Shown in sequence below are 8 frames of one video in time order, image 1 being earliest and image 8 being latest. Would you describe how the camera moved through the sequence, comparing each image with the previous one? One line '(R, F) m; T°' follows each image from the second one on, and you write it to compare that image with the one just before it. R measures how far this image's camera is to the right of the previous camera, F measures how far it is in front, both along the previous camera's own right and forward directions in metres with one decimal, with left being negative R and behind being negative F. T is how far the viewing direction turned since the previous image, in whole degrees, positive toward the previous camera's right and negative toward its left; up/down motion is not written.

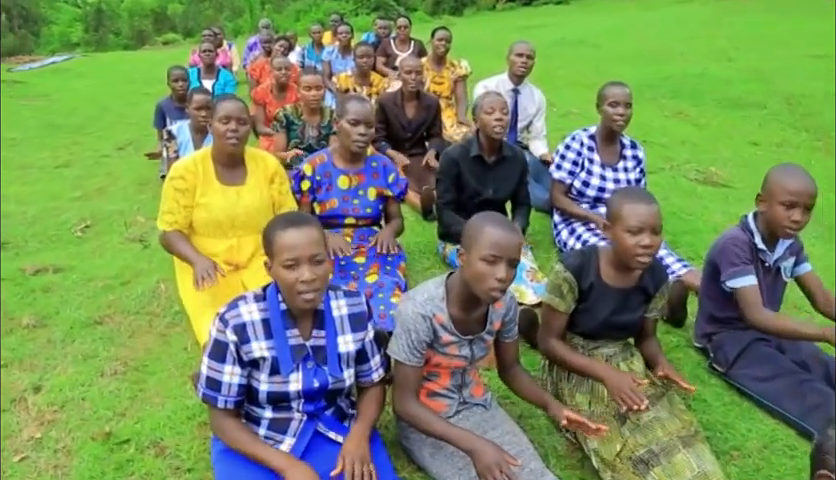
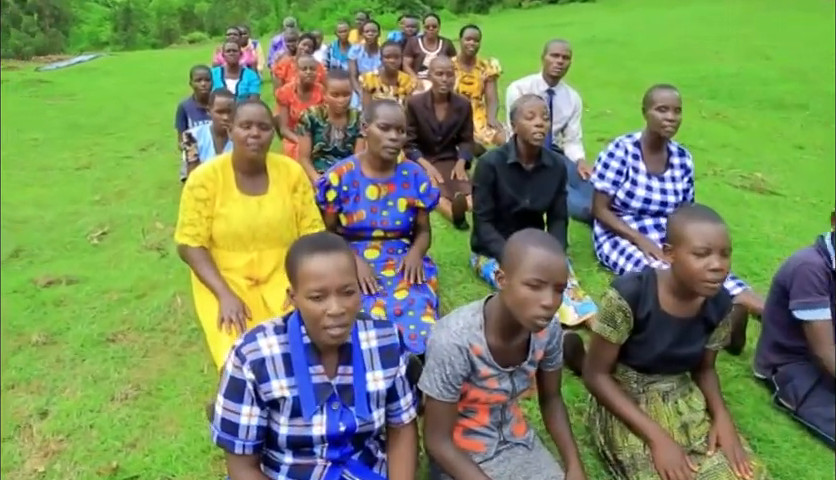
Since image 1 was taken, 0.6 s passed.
(-0.1, +0.3) m; -2°
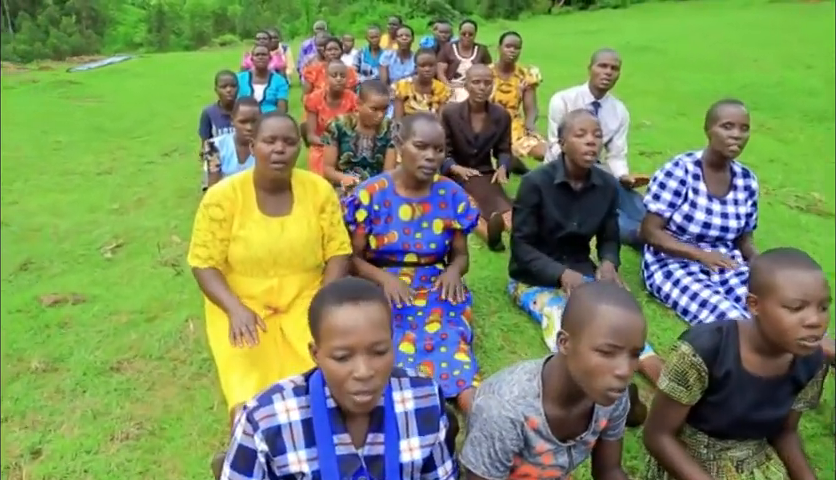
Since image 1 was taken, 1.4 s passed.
(-0.1, +0.4) m; -2°
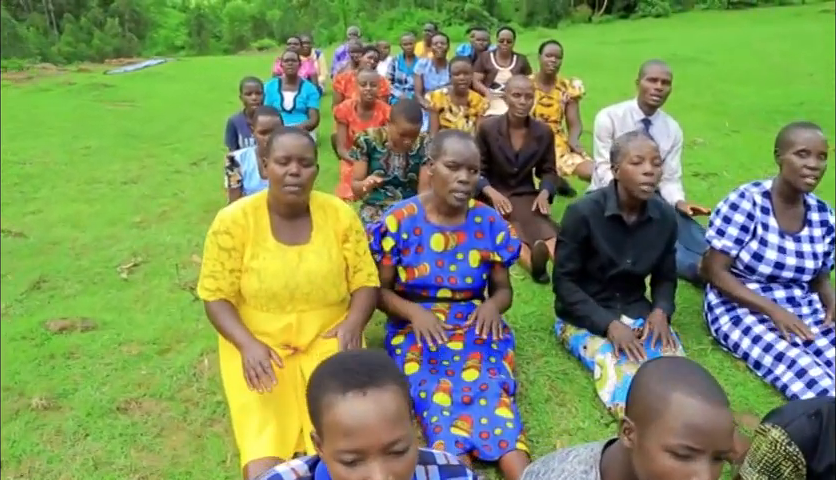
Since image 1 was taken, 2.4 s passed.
(0.0, +0.4) m; -3°
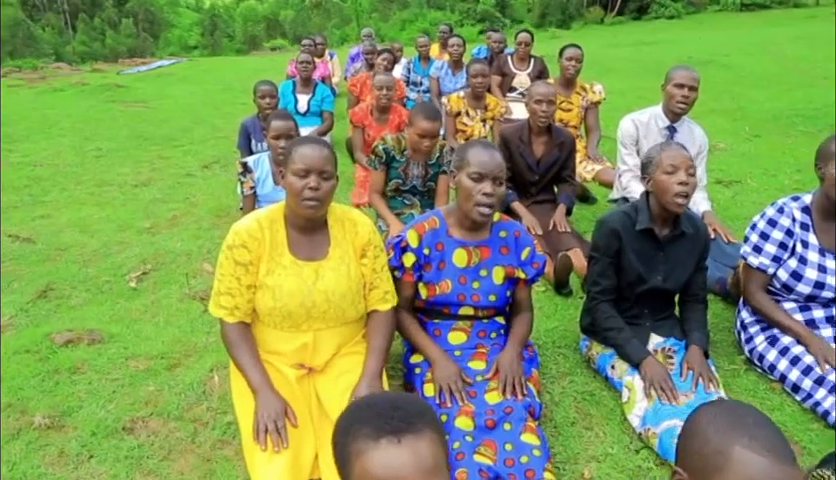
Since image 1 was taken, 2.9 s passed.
(-0.1, +0.2) m; -1°
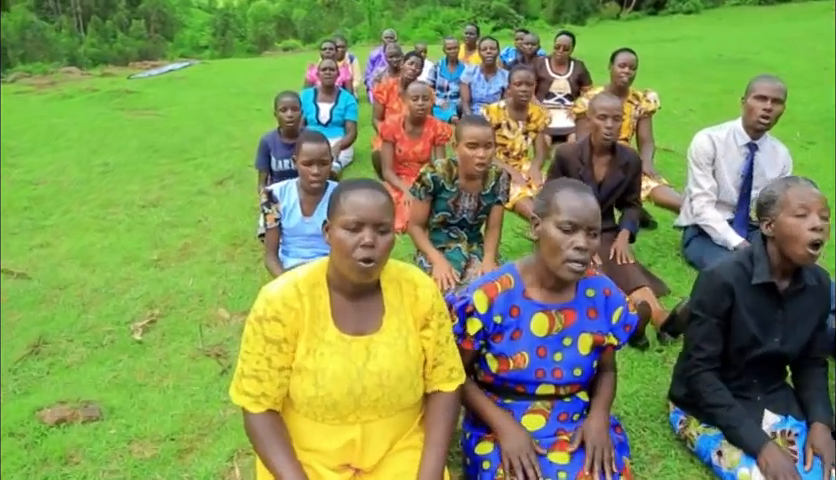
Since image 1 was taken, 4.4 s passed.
(-0.2, +0.7) m; -1°
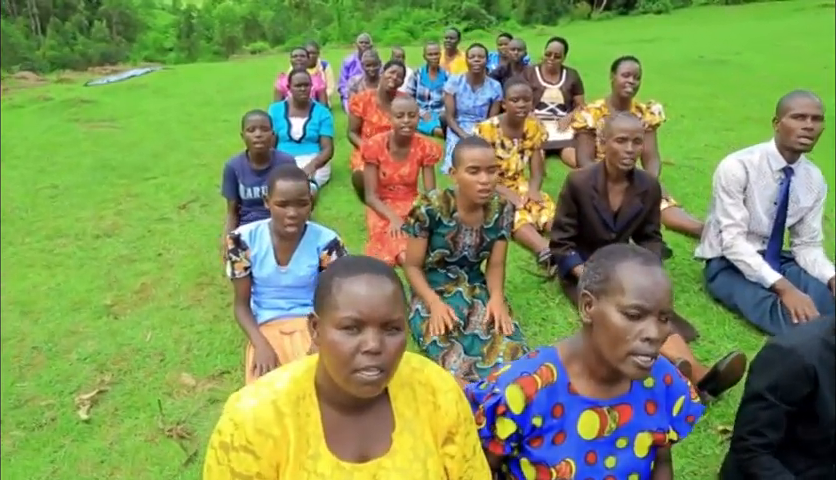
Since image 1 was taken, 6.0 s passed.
(-0.1, +0.6) m; +2°
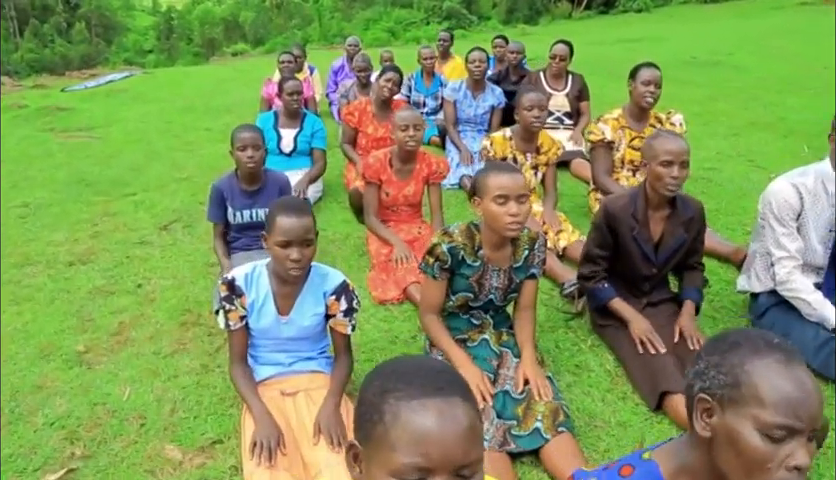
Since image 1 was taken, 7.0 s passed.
(-0.2, +0.5) m; +1°
